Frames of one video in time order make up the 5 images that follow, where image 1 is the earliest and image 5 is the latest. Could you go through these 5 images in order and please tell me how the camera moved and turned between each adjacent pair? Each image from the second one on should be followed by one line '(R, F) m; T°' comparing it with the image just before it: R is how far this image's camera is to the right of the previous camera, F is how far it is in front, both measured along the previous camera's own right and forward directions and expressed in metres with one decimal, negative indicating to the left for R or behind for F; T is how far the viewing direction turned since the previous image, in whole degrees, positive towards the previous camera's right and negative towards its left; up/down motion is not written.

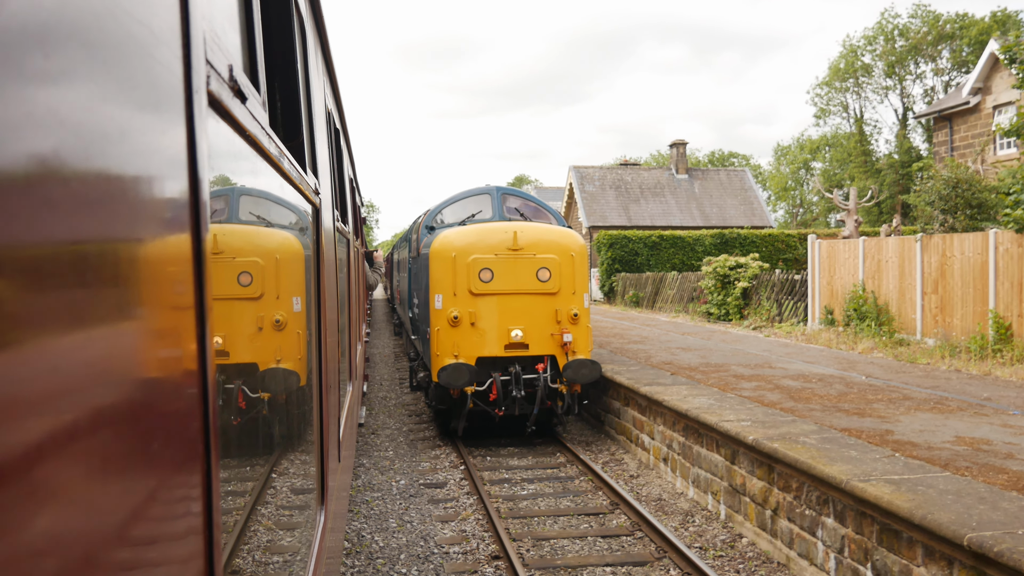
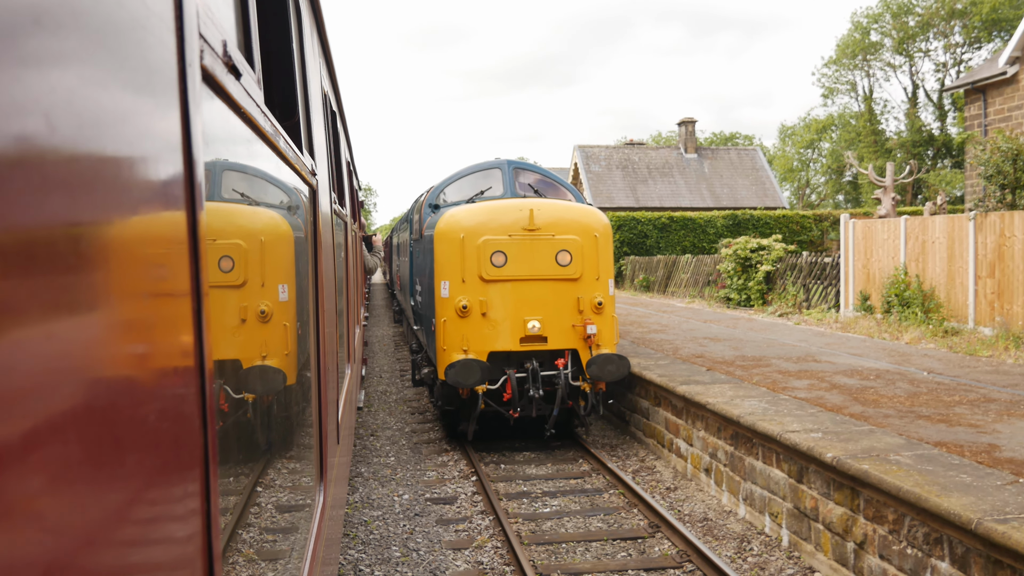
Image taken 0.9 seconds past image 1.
(-0.1, +0.6) m; 0°
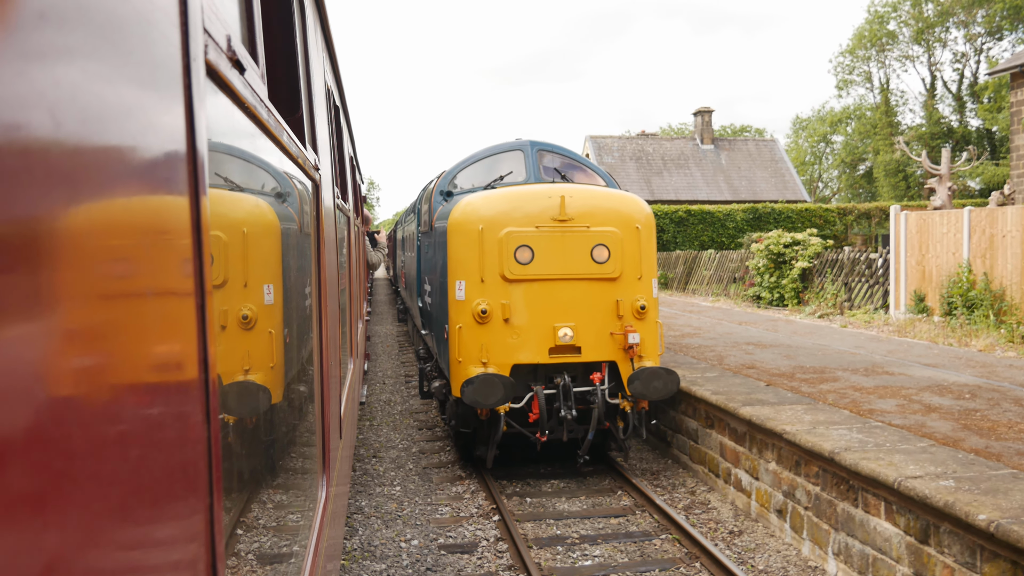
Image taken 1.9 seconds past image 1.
(-0.1, +0.7) m; 0°
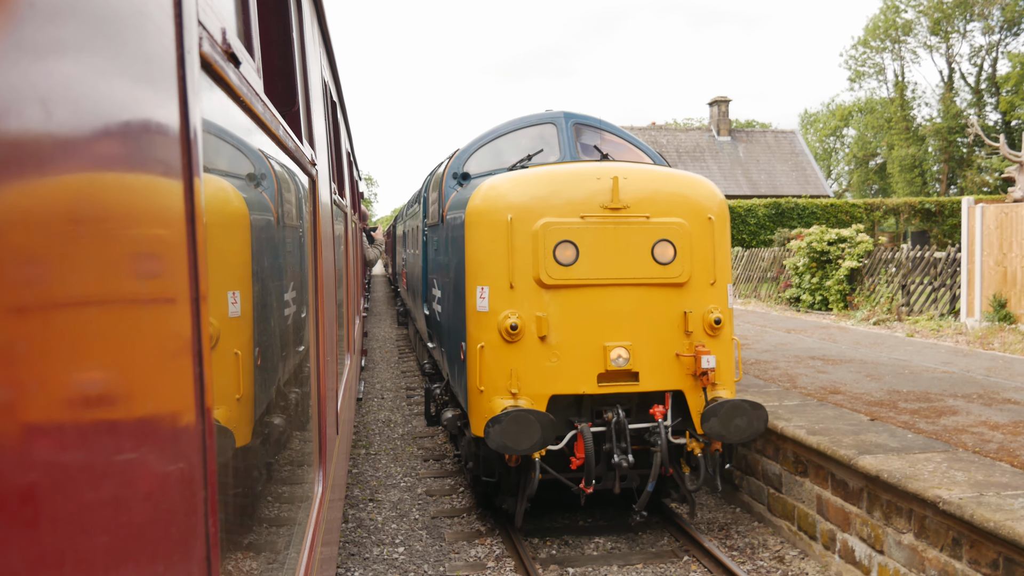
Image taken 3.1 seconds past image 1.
(-0.2, +0.9) m; 0°
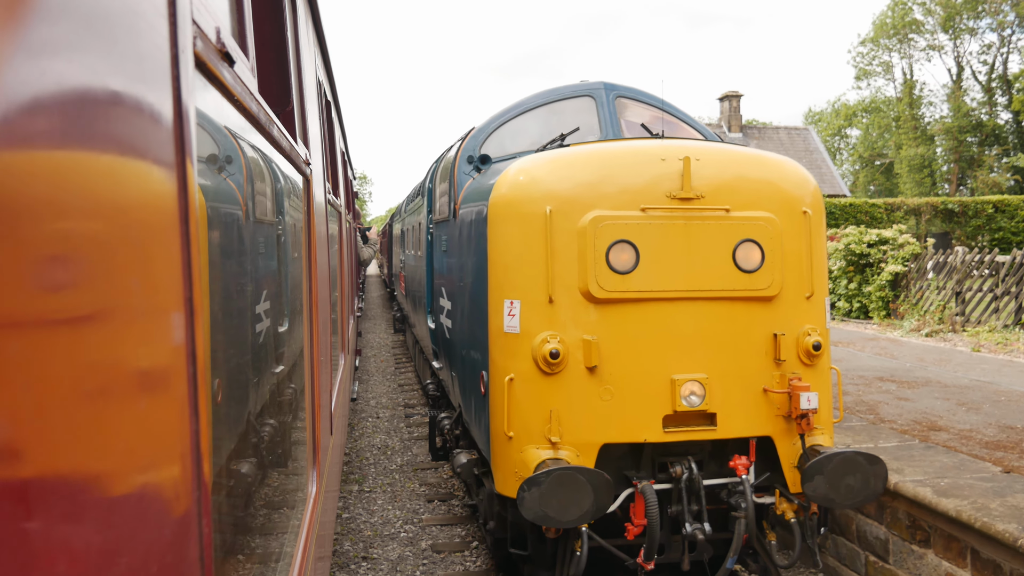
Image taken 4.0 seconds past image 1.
(-0.1, +0.7) m; 0°
